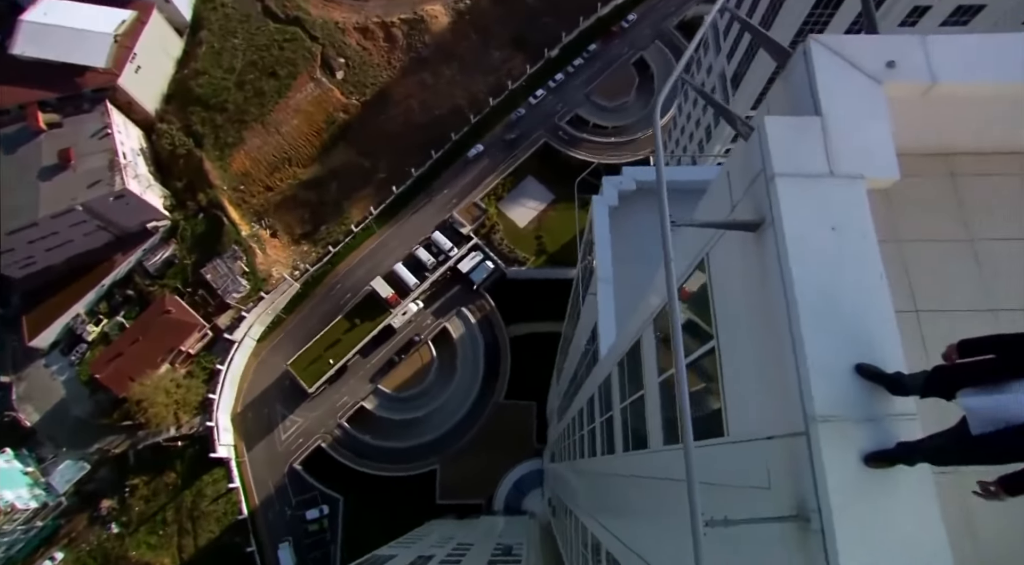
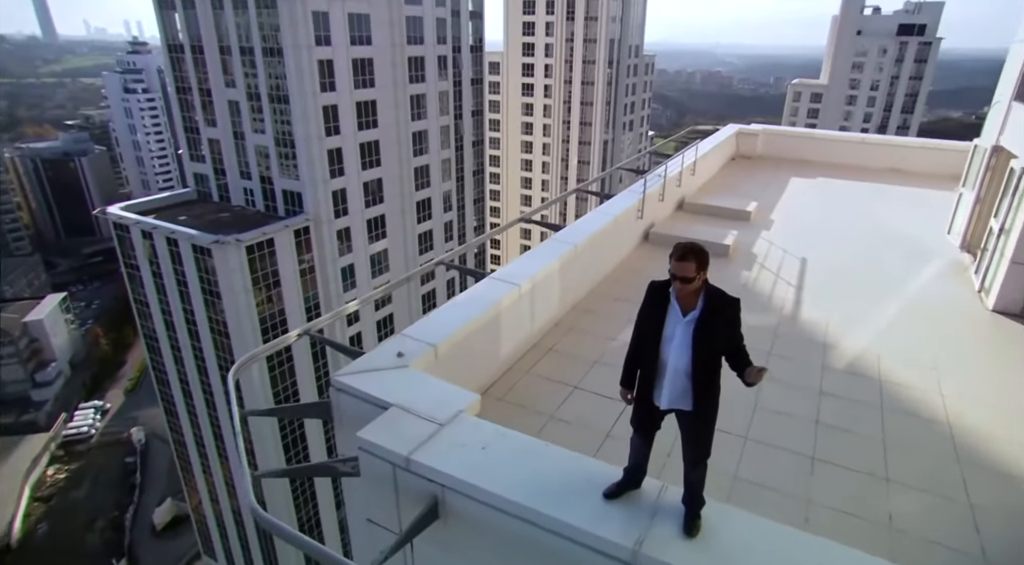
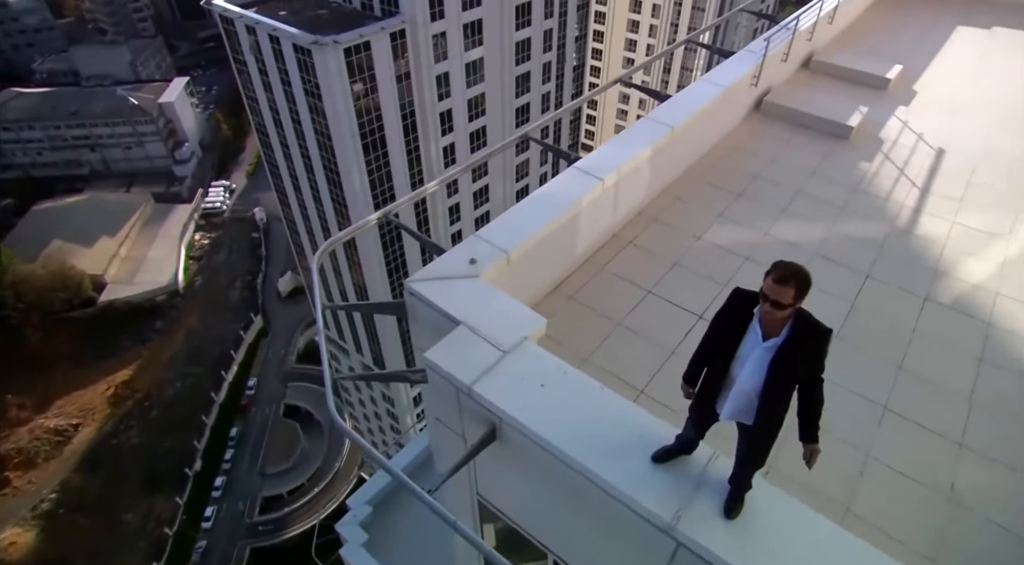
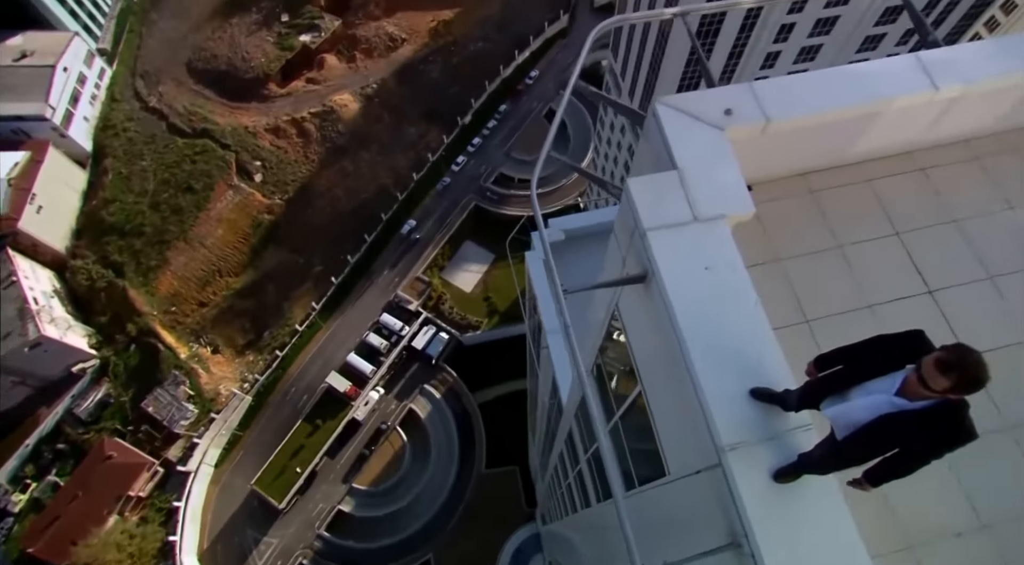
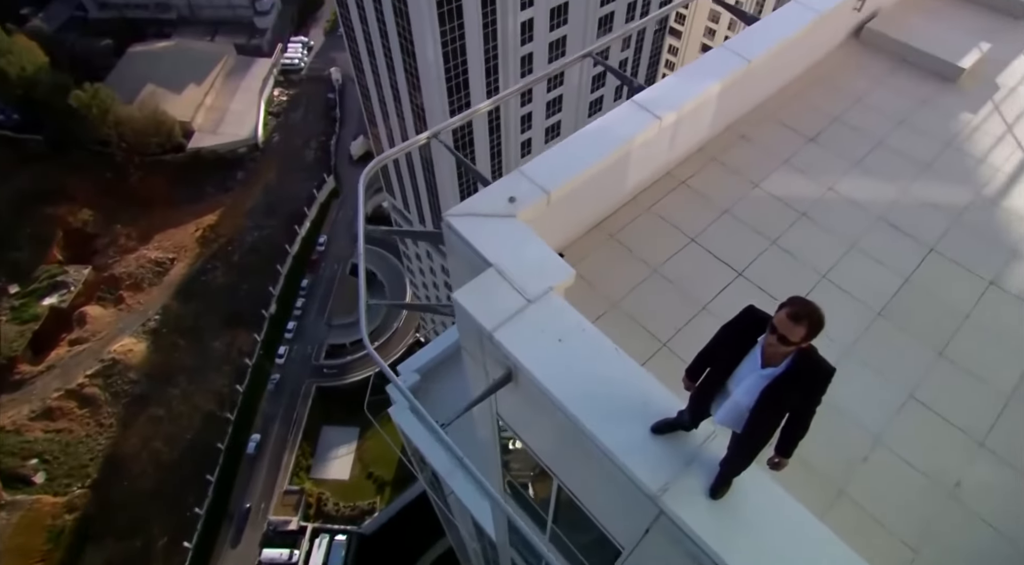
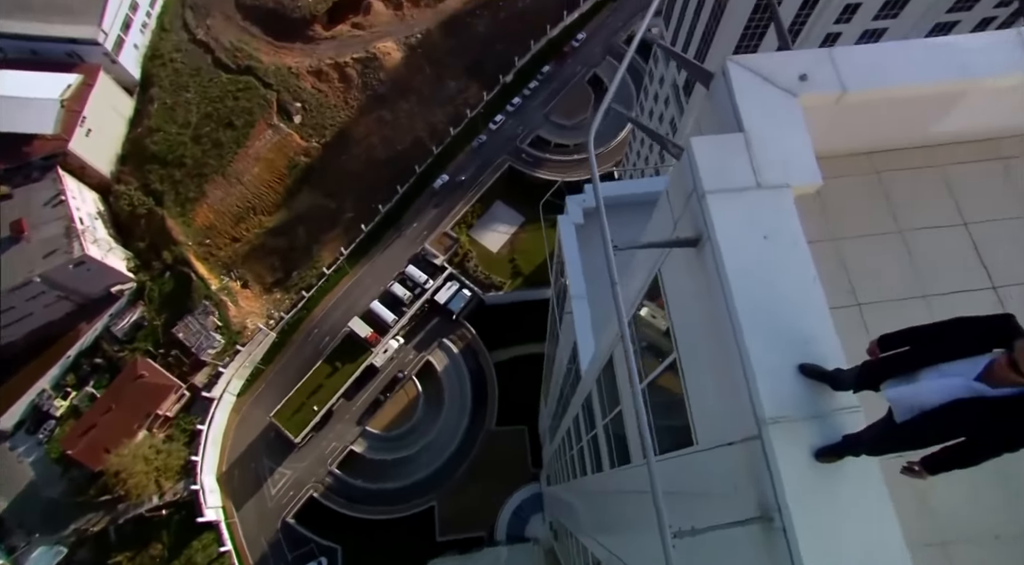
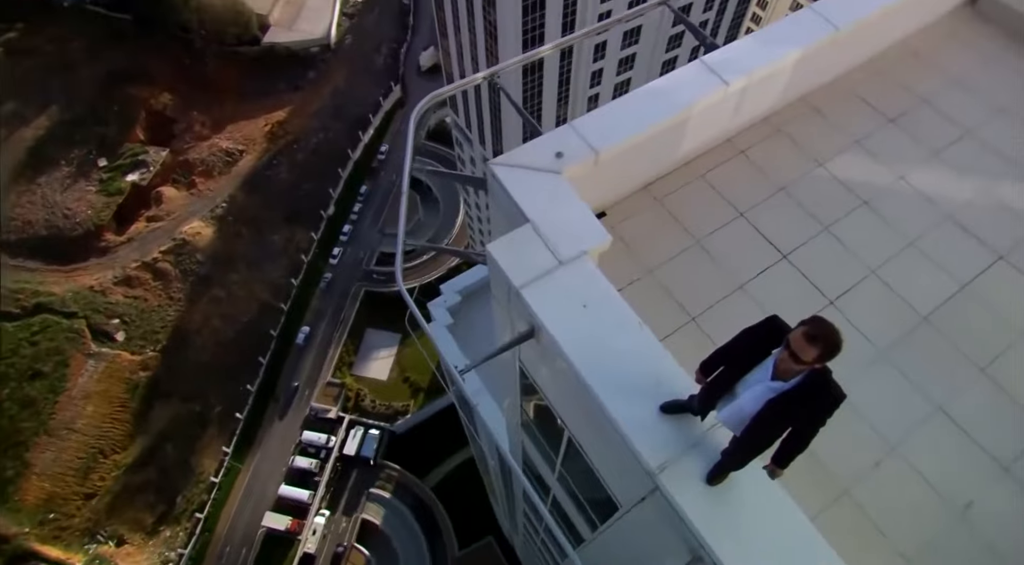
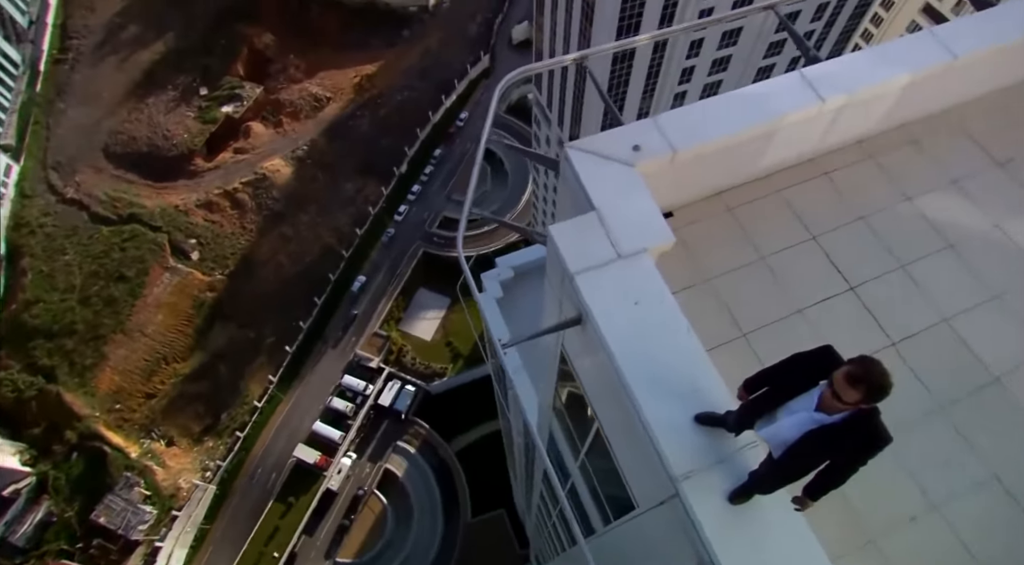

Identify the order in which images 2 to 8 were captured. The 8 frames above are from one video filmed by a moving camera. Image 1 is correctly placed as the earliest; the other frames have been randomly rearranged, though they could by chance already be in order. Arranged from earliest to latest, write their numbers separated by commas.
6, 4, 8, 7, 5, 3, 2
